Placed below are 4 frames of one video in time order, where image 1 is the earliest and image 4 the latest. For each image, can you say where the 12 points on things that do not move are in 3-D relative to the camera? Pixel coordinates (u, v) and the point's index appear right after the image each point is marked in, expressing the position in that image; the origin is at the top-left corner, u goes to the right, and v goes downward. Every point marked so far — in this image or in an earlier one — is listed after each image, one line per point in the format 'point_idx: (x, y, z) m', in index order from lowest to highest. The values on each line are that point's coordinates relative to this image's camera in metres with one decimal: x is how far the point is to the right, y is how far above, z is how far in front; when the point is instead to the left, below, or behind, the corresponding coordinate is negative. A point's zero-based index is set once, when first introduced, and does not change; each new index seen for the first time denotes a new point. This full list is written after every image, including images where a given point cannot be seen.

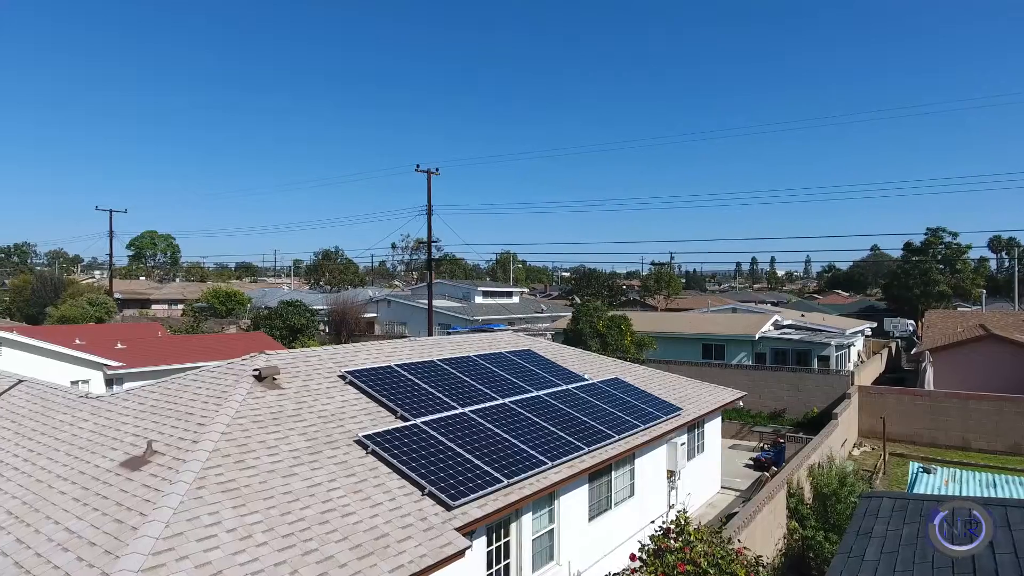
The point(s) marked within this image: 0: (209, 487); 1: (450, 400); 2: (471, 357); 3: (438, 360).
0: (-4.0, -2.6, +8.0) m
1: (-1.3, -2.3, +12.4) m
2: (-1.1, -1.8, +15.4) m
3: (-1.8, -1.8, +14.5) m
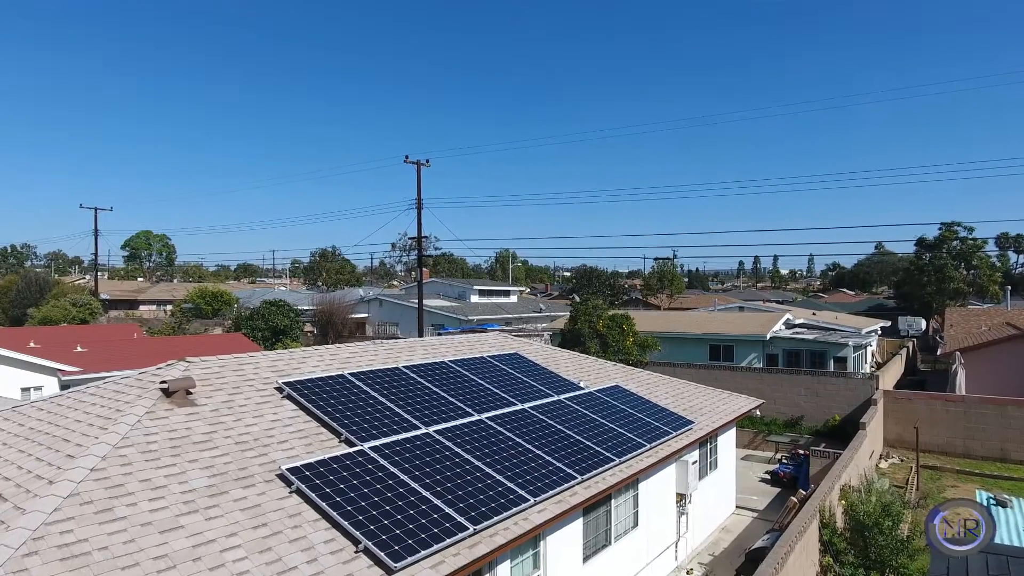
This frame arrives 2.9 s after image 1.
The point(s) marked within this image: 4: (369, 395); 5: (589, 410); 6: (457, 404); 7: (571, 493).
0: (-4.4, -2.5, +5.7) m
1: (-1.7, -2.2, +10.2) m
2: (-1.4, -1.7, +13.2) m
3: (-2.2, -1.6, +12.2) m
4: (-2.5, -1.9, +10.6) m
5: (+1.6, -2.6, +12.7) m
6: (-1.0, -2.2, +11.2) m
7: (+0.9, -3.3, +9.5) m
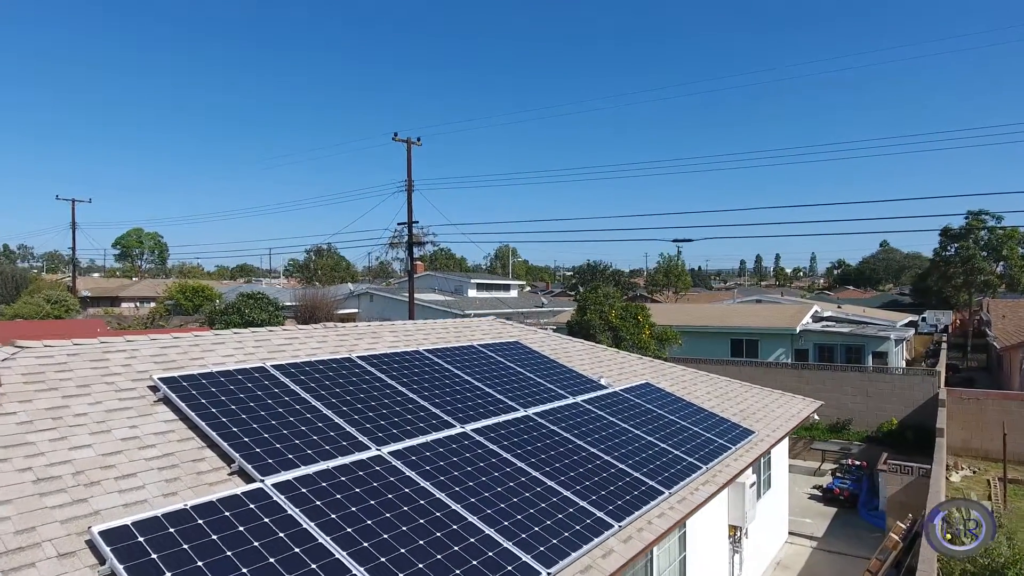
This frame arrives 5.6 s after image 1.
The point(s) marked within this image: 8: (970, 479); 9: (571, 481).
0: (-4.5, -1.9, +2.3) m
1: (-1.7, -1.6, +6.8) m
2: (-1.5, -1.1, +9.7) m
3: (-2.2, -1.0, +8.8) m
4: (-2.6, -1.3, +7.1) m
5: (+1.6, -2.0, +9.3) m
6: (-1.0, -1.6, +7.8) m
7: (+0.9, -2.7, +6.1) m
8: (+13.7, -5.7, +17.9) m
9: (+0.7, -2.2, +7.0) m
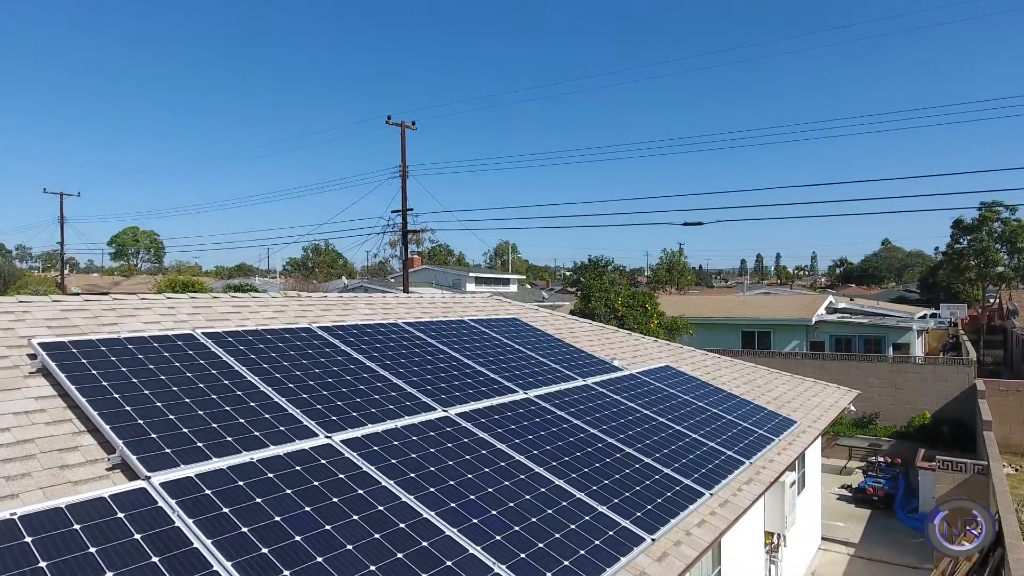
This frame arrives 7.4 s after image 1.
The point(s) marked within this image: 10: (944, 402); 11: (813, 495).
0: (-4.5, -1.4, +0.7) m
1: (-1.8, -1.1, +5.2) m
2: (-1.5, -0.5, +8.2) m
3: (-2.3, -0.5, +7.2) m
4: (-2.6, -0.8, +5.6) m
5: (+1.6, -1.5, +7.7) m
6: (-1.1, -1.1, +6.2) m
7: (+0.9, -2.1, +4.5) m
8: (+13.7, -5.1, +16.3) m
9: (+0.7, -1.7, +5.4) m
10: (+13.4, -3.5, +18.5) m
11: (+6.0, -4.1, +11.8) m
